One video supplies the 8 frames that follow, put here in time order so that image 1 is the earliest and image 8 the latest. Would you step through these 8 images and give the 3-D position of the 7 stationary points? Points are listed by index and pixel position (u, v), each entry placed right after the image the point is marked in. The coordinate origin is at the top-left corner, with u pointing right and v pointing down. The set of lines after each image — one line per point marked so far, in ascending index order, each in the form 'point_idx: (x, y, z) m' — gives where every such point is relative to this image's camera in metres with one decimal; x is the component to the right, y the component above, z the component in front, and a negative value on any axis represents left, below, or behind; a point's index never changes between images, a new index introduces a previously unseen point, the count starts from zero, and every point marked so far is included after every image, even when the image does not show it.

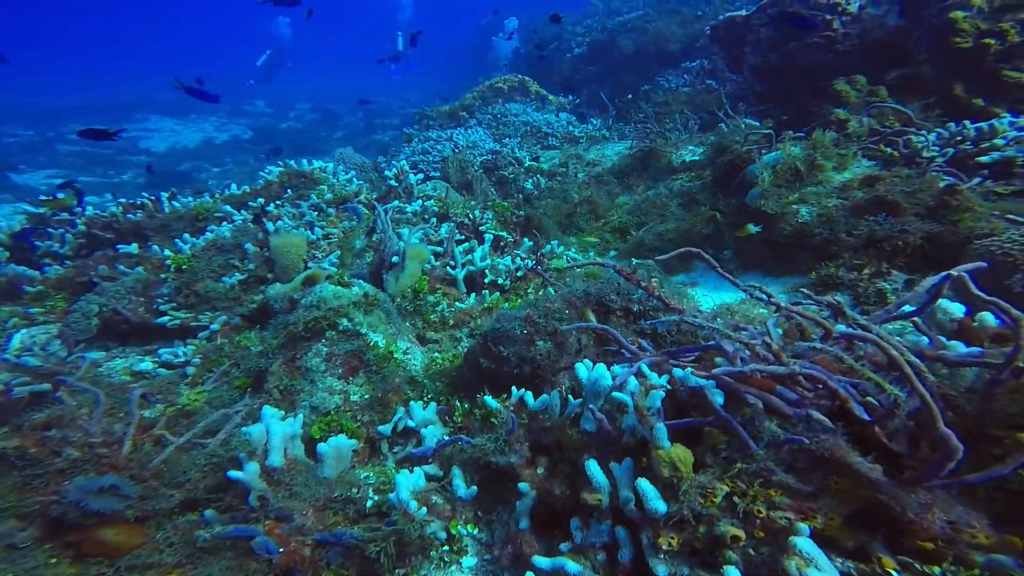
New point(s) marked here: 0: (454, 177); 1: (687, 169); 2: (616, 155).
0: (-1.1, +2.2, +9.1) m
1: (+2.4, +1.6, +6.4) m
2: (+2.2, +2.6, +9.3) m
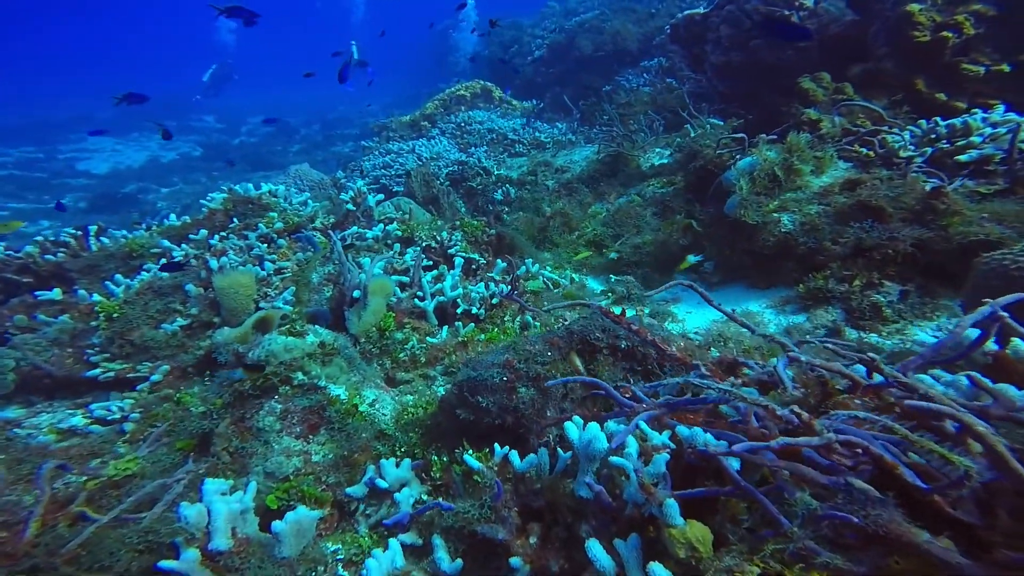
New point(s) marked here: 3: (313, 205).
0: (-1.8, +1.8, +8.7) m
1: (+1.9, +1.6, +6.3) m
2: (+1.5, +2.5, +9.2) m
3: (-2.6, +1.0, +6.0) m
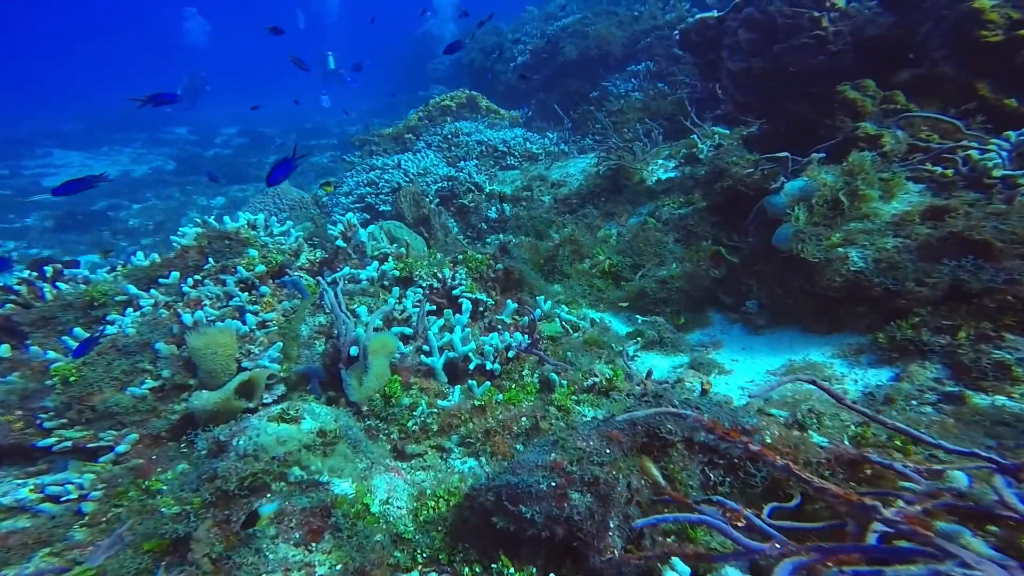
0: (-1.9, +1.3, +8.2) m
1: (+2.0, +1.2, +5.9) m
2: (+1.3, +2.2, +8.7) m
3: (-2.5, +0.5, +5.5) m
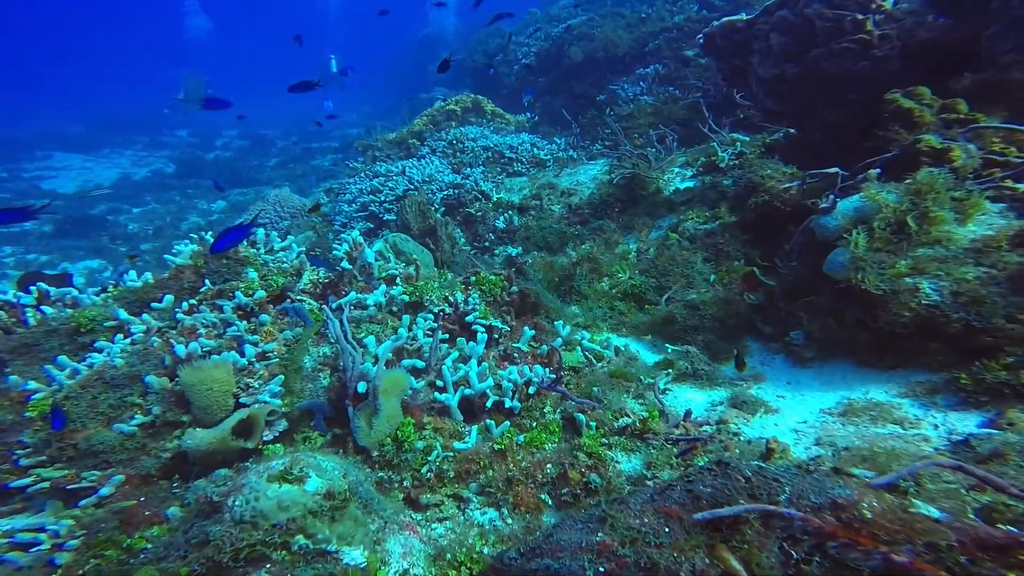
0: (-1.7, +1.1, +7.9) m
1: (+2.1, +1.0, +5.6) m
2: (+1.5, +1.9, +8.4) m
3: (-2.4, +0.3, +5.2) m
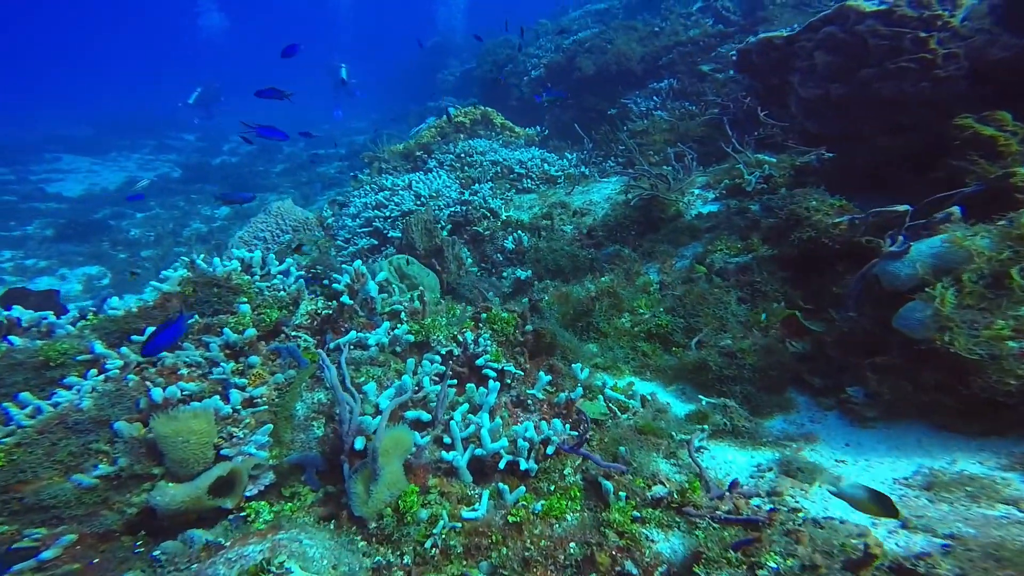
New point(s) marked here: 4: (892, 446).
0: (-1.6, +0.7, +7.6) m
1: (+2.3, +0.7, +5.2) m
2: (+1.7, +1.5, +8.1) m
3: (-2.2, 0.0, +4.8) m
4: (+2.2, -0.9, +2.6) m
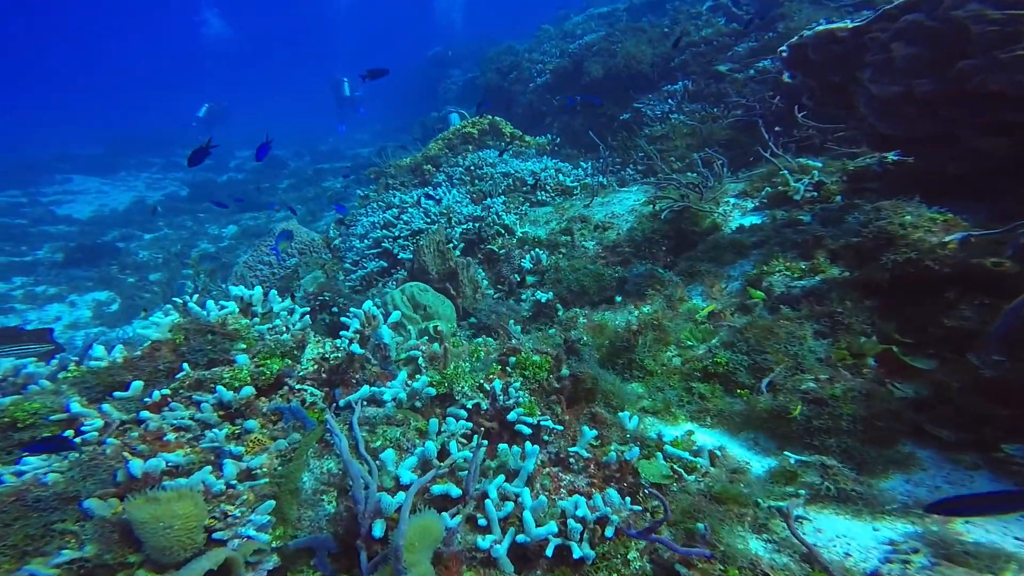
0: (-1.3, +0.4, +7.1) m
1: (+2.5, +0.4, +4.7) m
2: (+1.9, +1.2, +7.6) m
3: (-2.0, -0.4, +4.4) m
4: (+2.4, -1.1, +2.1) m
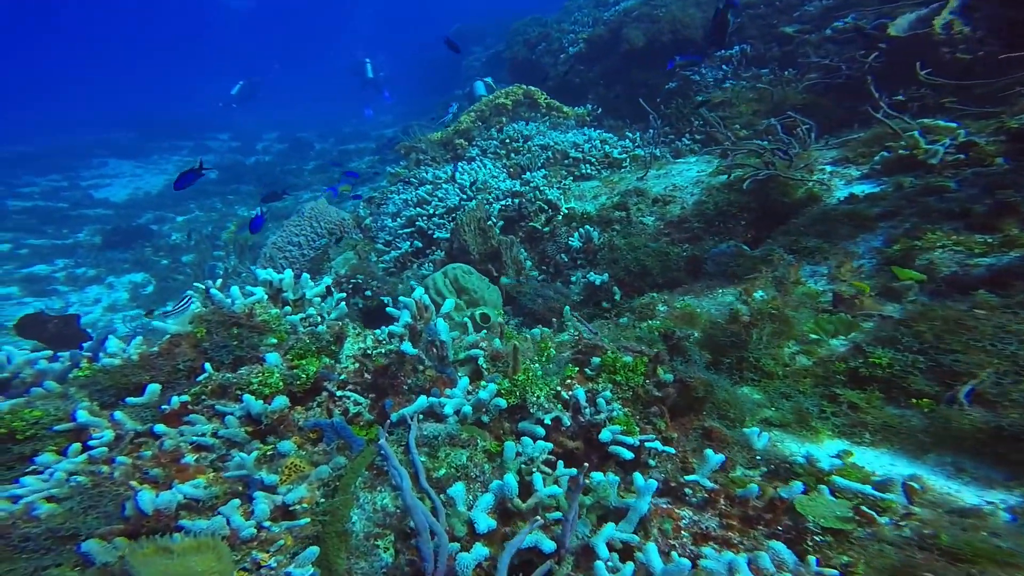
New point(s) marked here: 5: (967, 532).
0: (-0.6, +0.6, +6.4) m
1: (+3.1, +0.6, +3.8) m
2: (+2.7, +1.5, +6.7) m
3: (-1.4, -0.3, +3.8) m
4: (+2.9, -1.1, +1.3) m
5: (+1.8, -1.1, +2.0) m
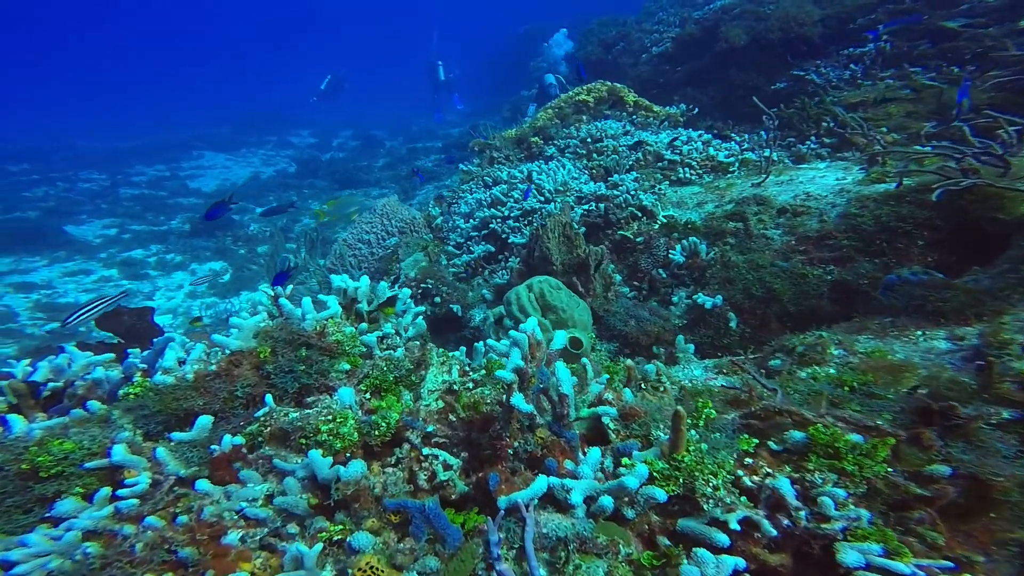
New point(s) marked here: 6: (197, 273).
0: (+0.6, +0.4, +5.6) m
1: (+3.9, +0.2, +2.6) m
2: (+3.9, +1.1, +5.5) m
3: (-0.5, -0.4, +3.1) m
4: (+3.3, -1.4, +0.1) m
5: (+2.3, -1.4, +0.9) m
6: (-9.0, +0.4, +12.9) m
